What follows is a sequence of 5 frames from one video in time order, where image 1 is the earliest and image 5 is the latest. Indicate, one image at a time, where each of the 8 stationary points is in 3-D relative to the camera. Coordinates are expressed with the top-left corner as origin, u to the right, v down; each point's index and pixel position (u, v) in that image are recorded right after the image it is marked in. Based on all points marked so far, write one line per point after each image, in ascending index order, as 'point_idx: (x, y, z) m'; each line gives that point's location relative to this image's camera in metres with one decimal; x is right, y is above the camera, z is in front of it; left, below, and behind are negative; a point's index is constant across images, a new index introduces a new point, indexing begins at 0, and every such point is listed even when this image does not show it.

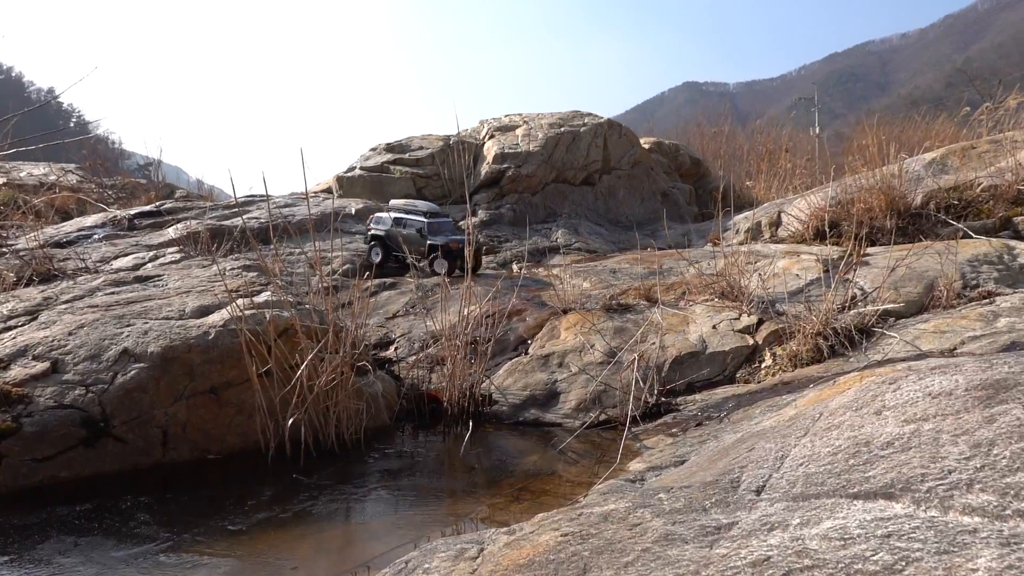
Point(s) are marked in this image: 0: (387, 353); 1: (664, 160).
0: (-1.2, -0.6, +7.2) m
1: (+3.9, +3.3, +19.5) m
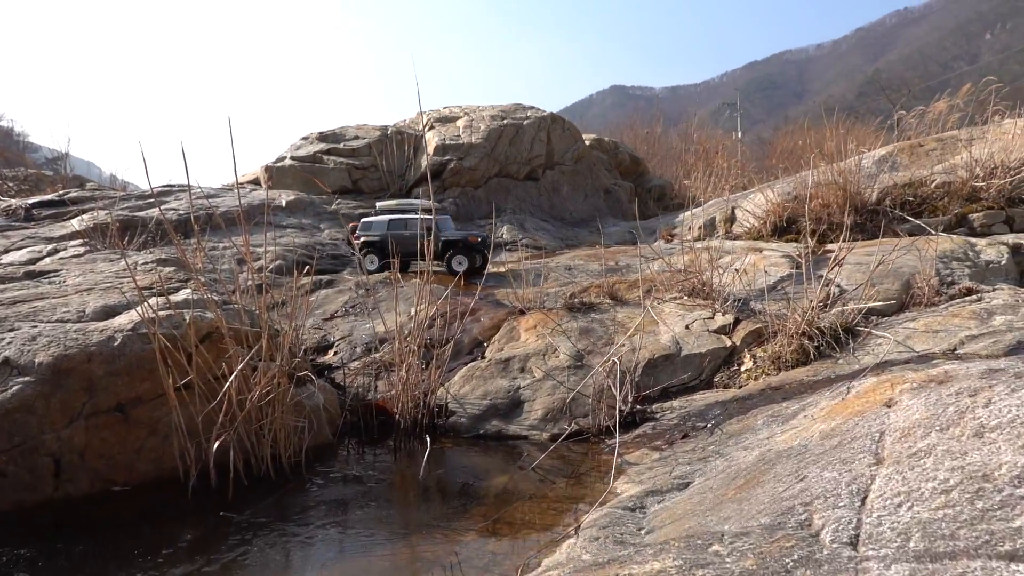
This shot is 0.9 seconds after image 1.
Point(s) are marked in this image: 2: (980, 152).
0: (-1.6, -0.6, +6.4) m
1: (+2.3, +3.3, +19.2) m
2: (+5.8, +1.7, +9.4) m
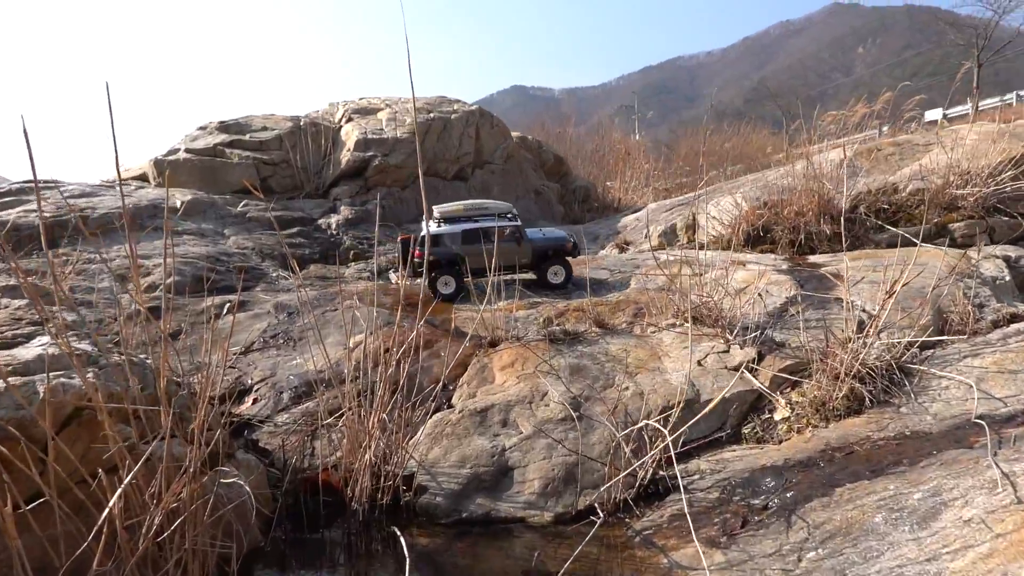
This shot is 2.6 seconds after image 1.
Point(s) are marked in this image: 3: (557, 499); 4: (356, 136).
0: (-1.8, -0.8, +5.0) m
1: (+0.4, +3.2, +18.1) m
2: (+5.1, +1.5, +8.9) m
3: (+0.2, -1.1, +4.0) m
4: (-2.4, +2.4, +11.7) m
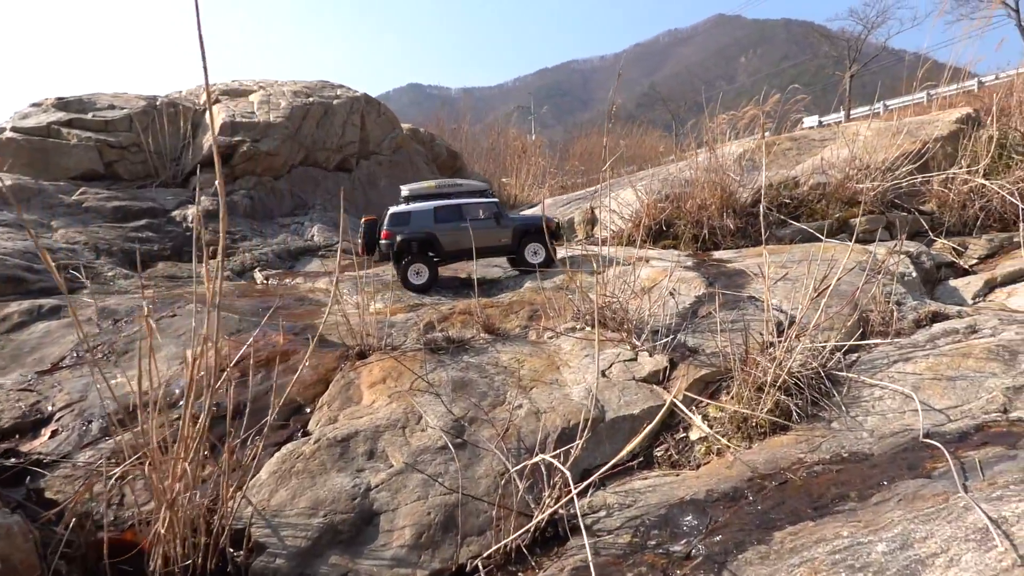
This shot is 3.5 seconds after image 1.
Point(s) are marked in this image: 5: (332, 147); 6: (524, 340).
0: (-2.5, -0.8, +3.9) m
1: (-2.1, +3.2, +17.2) m
2: (+3.8, +1.6, +8.7) m
3: (-0.3, -1.1, +3.2) m
4: (-4.0, +2.3, +10.5) m
5: (-2.9, +2.2, +12.0) m
6: (+0.1, -0.3, +4.8) m
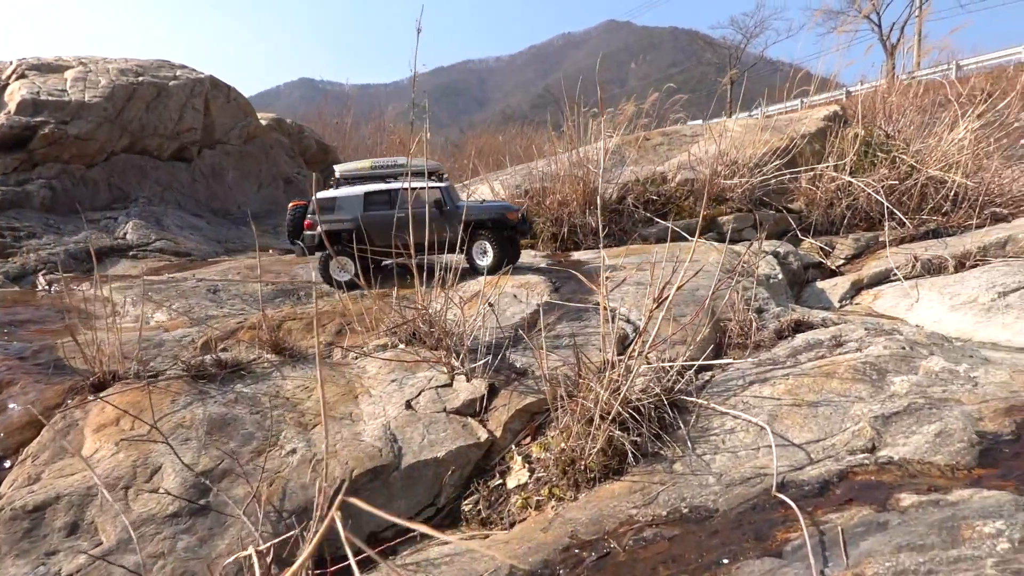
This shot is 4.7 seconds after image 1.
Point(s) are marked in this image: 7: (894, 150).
0: (-3.4, -0.9, +2.6) m
1: (-4.8, +3.1, +15.9) m
2: (+2.2, +1.5, +8.2) m
3: (-1.2, -1.2, +2.3) m
4: (-5.8, +2.3, +8.9) m
5: (-4.9, +2.2, +10.6) m
6: (-1.0, -0.4, +3.9) m
7: (+3.9, +1.4, +7.7) m
